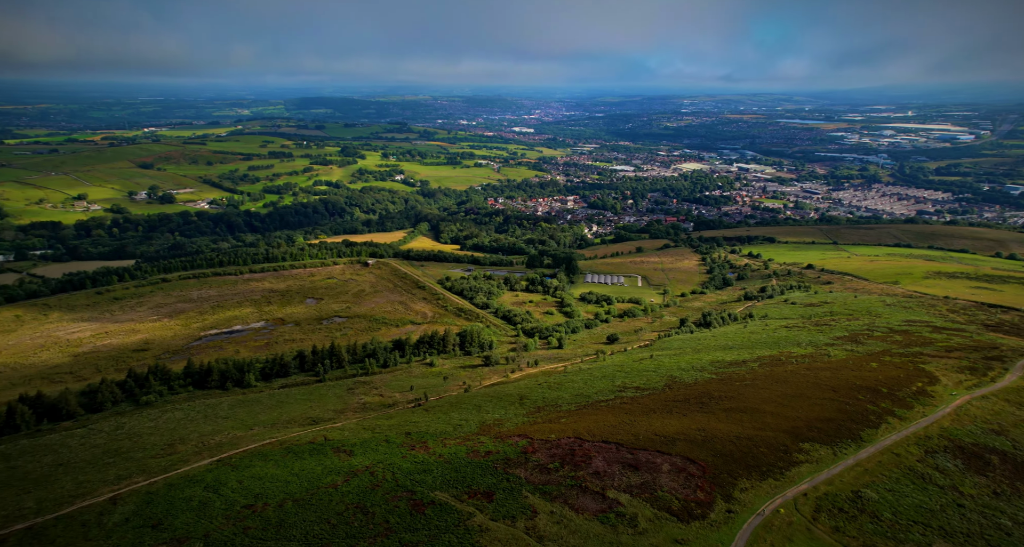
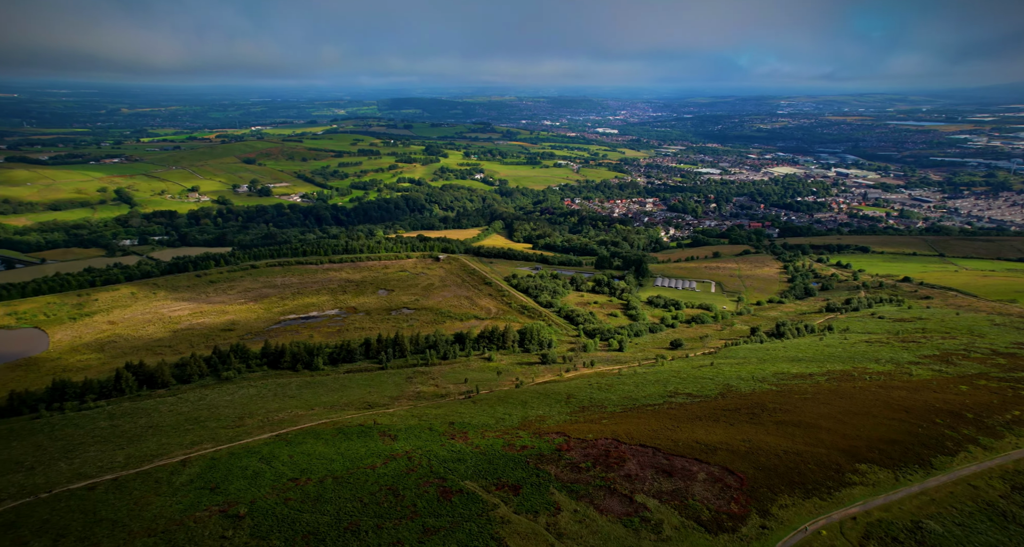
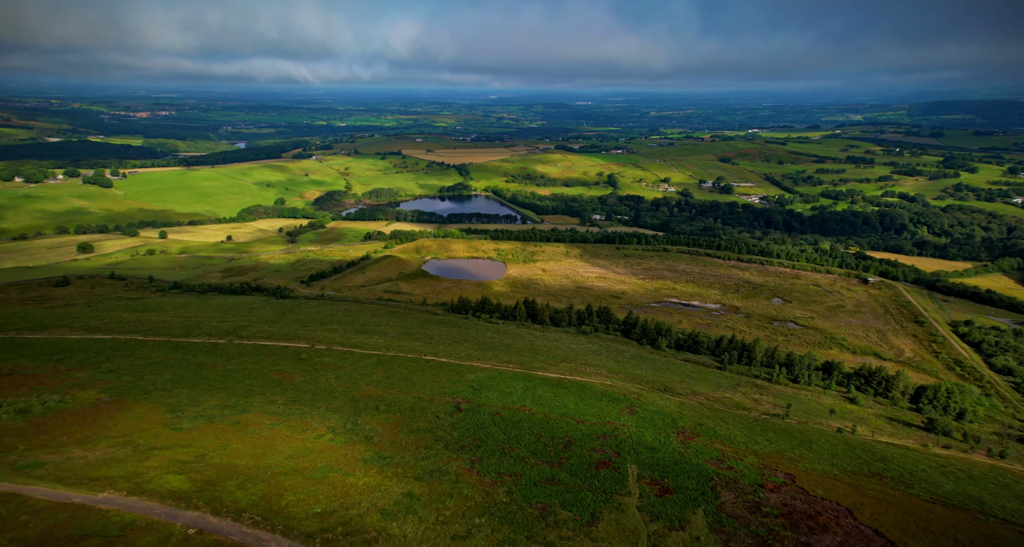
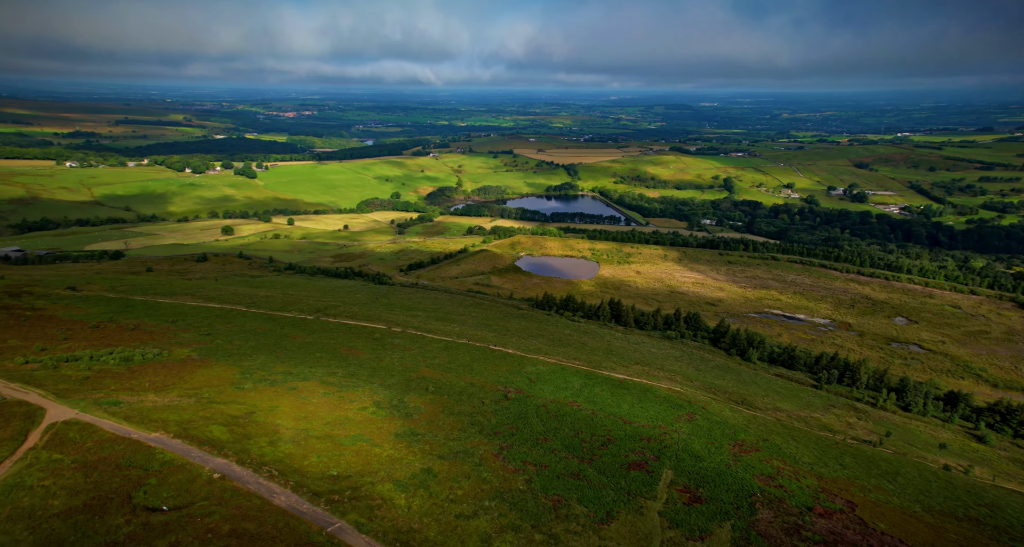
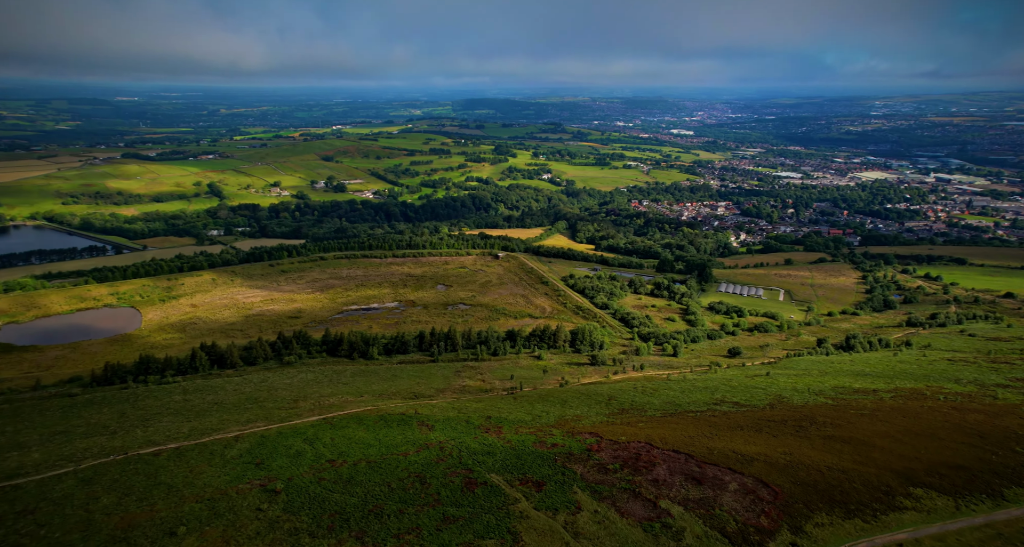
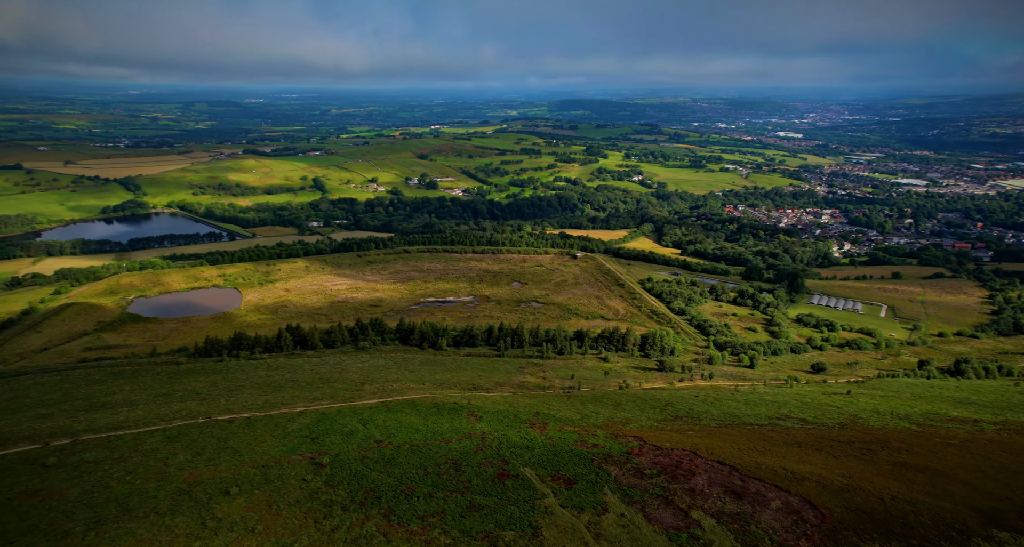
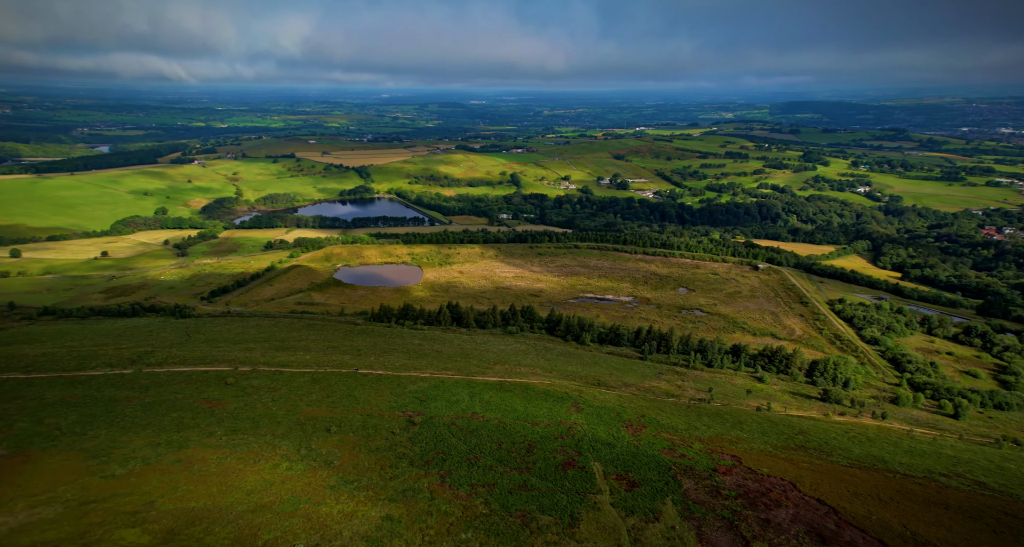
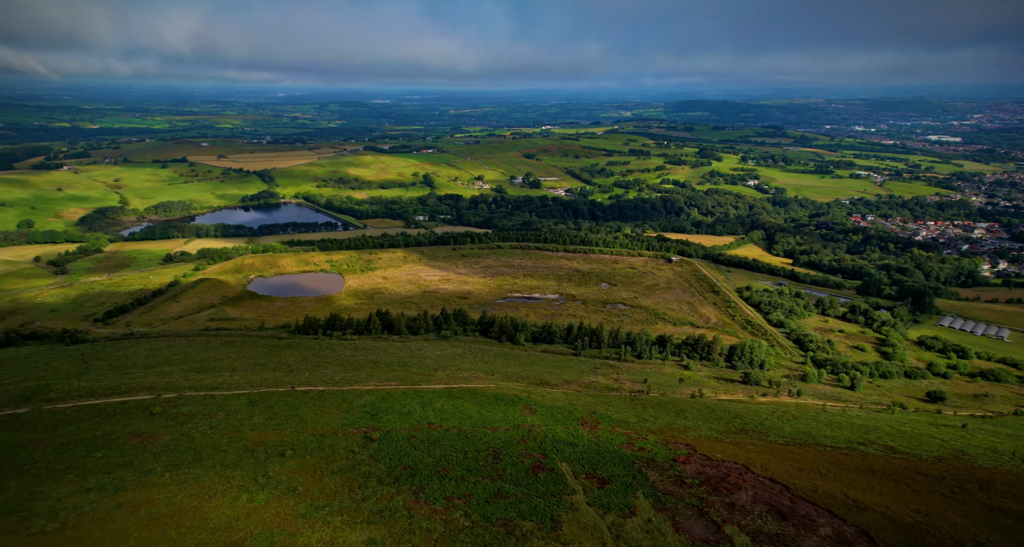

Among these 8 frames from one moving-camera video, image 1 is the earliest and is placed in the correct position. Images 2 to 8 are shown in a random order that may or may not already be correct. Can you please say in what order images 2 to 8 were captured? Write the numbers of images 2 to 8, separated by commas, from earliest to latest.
2, 5, 6, 8, 7, 3, 4
